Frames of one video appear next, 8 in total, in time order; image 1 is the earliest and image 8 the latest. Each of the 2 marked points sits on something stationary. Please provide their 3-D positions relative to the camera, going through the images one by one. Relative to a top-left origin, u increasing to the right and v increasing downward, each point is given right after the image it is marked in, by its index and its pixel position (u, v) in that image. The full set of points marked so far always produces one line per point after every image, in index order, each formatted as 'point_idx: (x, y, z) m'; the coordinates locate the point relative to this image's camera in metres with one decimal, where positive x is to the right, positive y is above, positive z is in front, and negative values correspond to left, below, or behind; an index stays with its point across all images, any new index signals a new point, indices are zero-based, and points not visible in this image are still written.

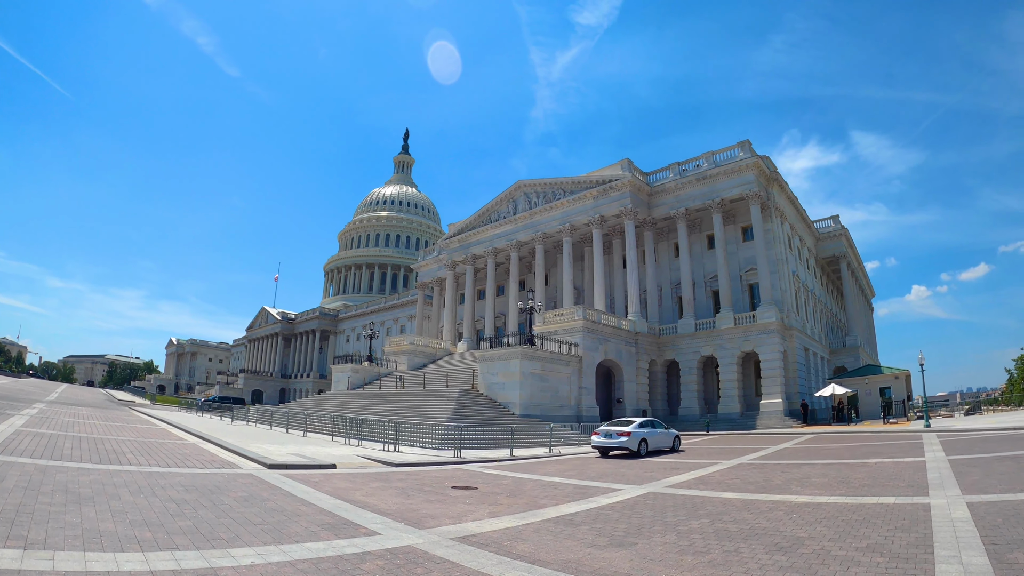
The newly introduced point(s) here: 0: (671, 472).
0: (+5.0, -5.0, +16.1) m
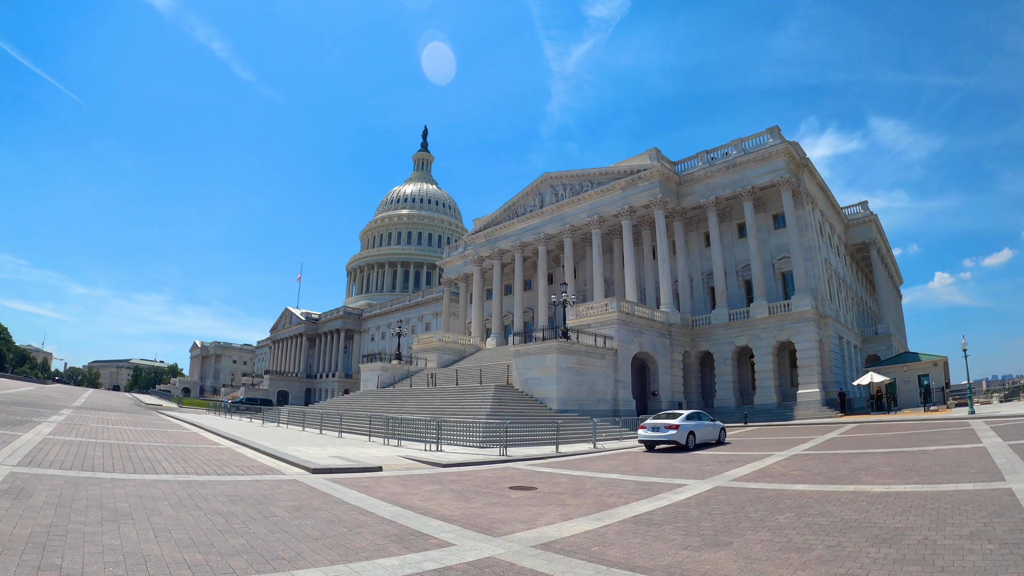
0: (+6.3, -4.6, +15.2) m
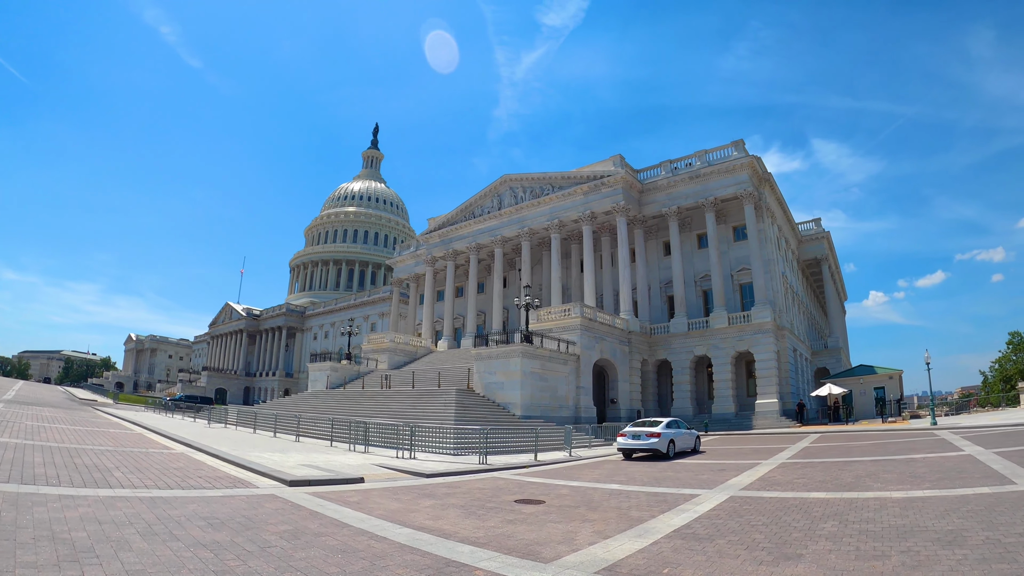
0: (+5.7, -4.8, +14.9) m
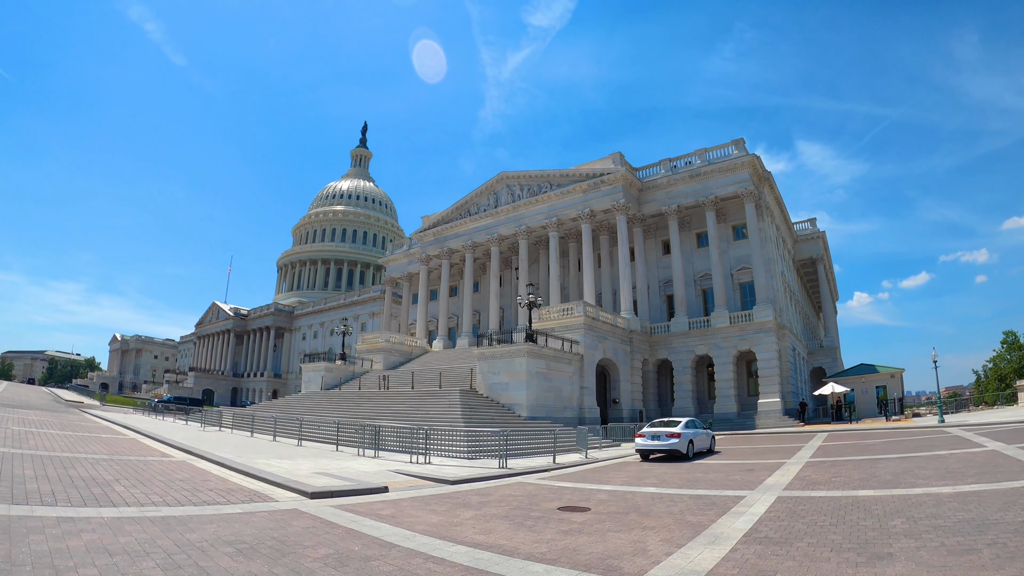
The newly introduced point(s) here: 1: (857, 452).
0: (+6.3, -4.7, +14.3) m
1: (+12.2, -5.6, +19.5) m
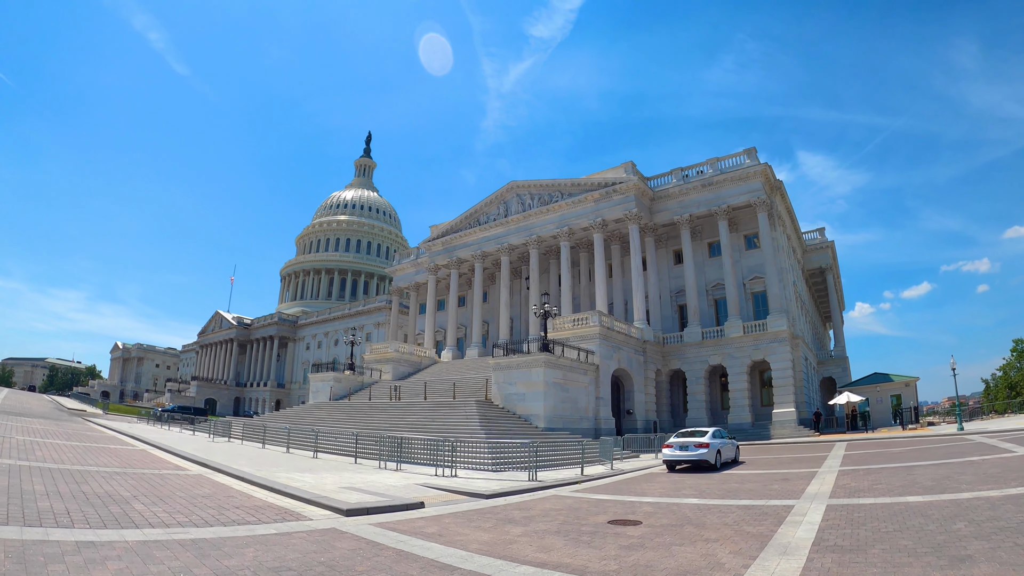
0: (+7.0, -5.0, +13.9) m
1: (+13.0, -6.0, +19.0) m
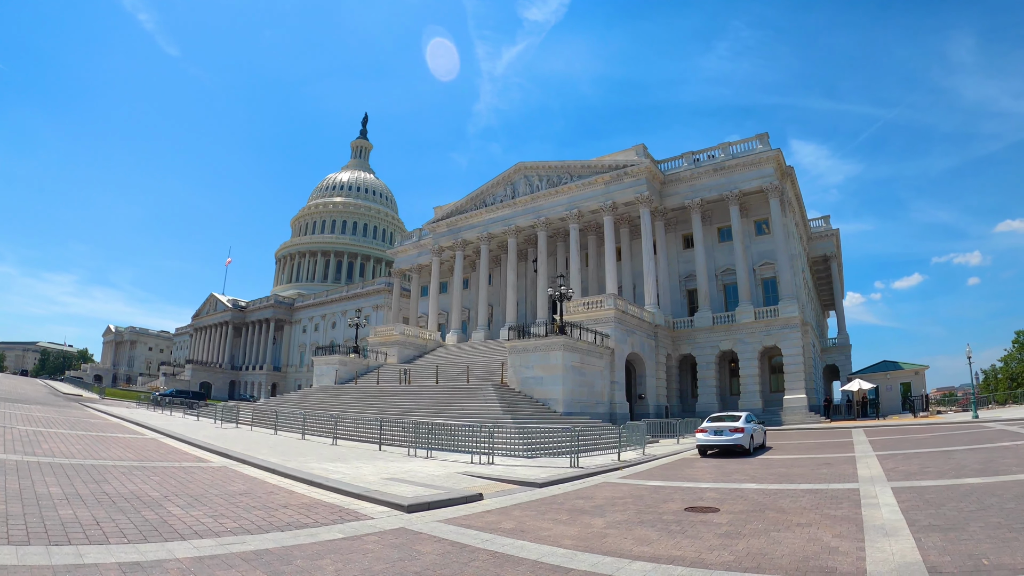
0: (+8.0, -4.5, +13.7) m
1: (+13.9, -5.4, +18.9) m
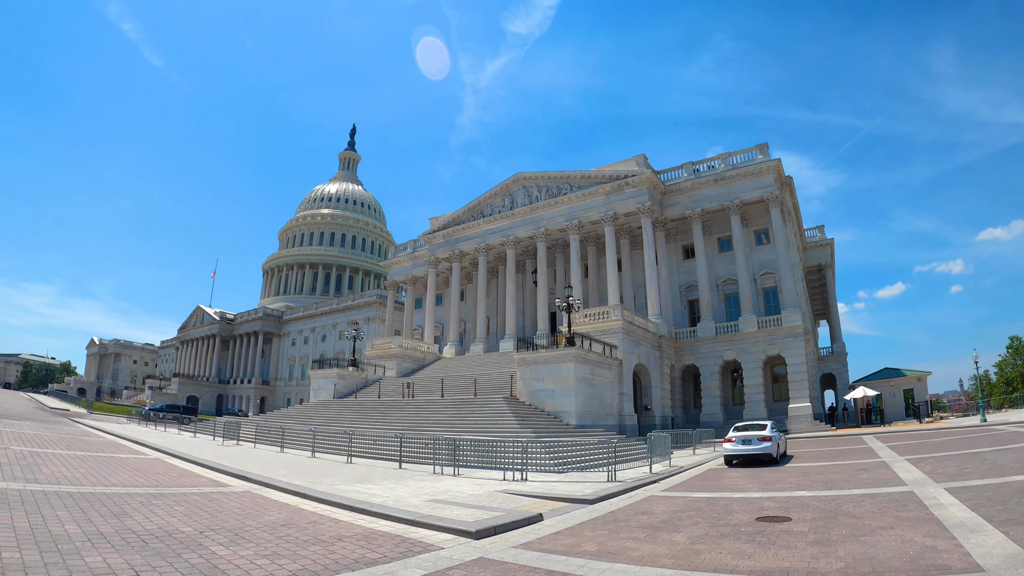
0: (+8.8, -4.7, +13.4) m
1: (+14.6, -5.7, +18.8) m
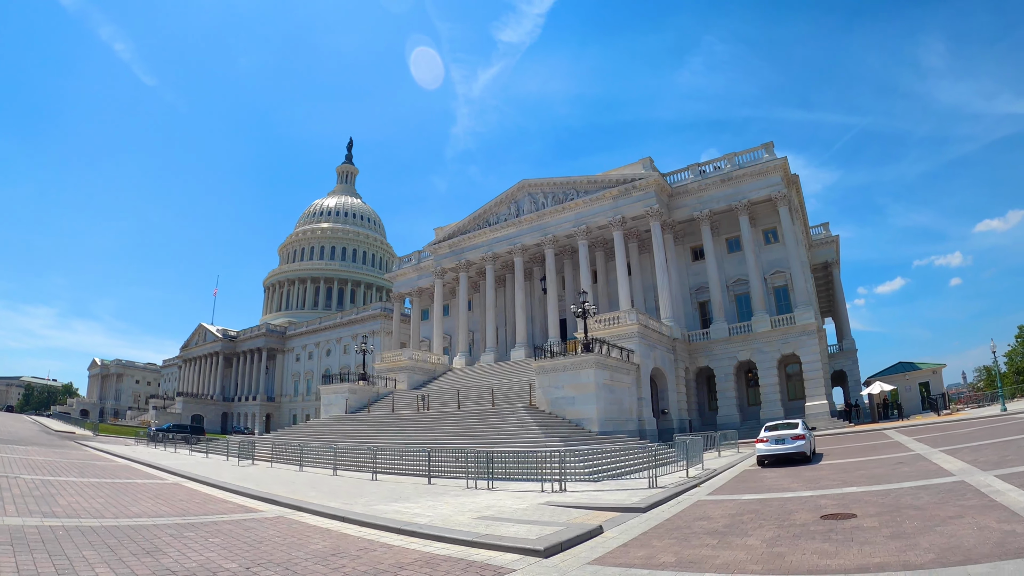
0: (+9.7, -4.6, +13.1) m
1: (+15.5, -5.5, +18.4) m
